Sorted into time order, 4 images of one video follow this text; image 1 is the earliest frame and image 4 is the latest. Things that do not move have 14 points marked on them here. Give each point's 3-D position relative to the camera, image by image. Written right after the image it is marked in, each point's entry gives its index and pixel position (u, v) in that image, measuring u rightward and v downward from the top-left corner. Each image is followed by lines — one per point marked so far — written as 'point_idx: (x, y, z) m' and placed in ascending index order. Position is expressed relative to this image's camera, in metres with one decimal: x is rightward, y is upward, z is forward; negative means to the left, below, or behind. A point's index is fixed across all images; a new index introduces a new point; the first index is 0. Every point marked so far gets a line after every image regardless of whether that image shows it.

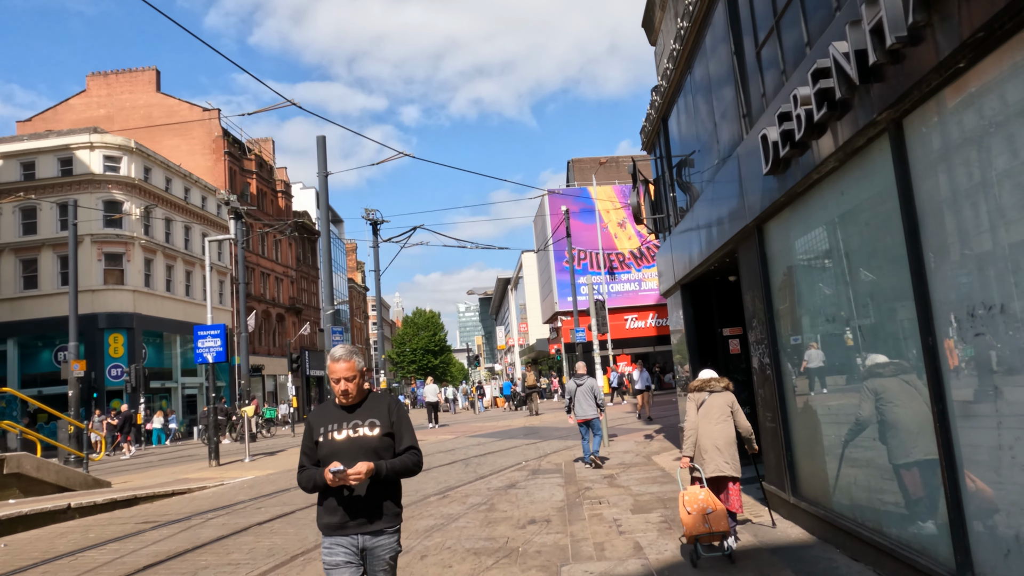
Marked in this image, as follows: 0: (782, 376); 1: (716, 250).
0: (+2.4, -0.8, +7.0) m
1: (+2.4, +0.4, +9.1) m
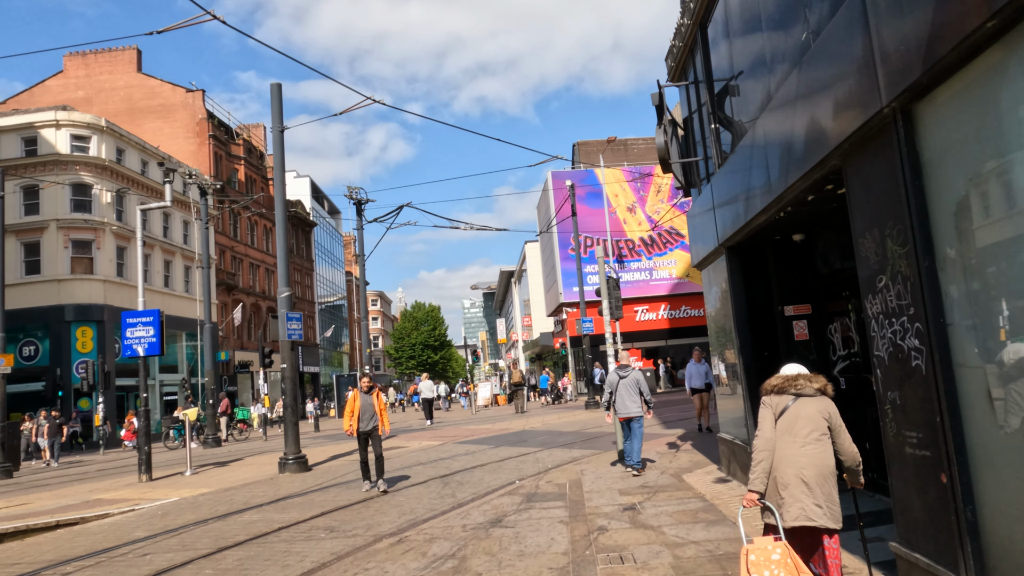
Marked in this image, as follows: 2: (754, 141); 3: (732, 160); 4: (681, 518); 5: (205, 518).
0: (+2.2, -0.4, +4.0) m
1: (+2.2, +0.8, +6.1) m
2: (+2.2, +1.4, +7.2) m
3: (+2.3, +1.3, +8.1) m
4: (+1.6, -2.2, +7.5) m
5: (-3.9, -2.9, +9.7) m
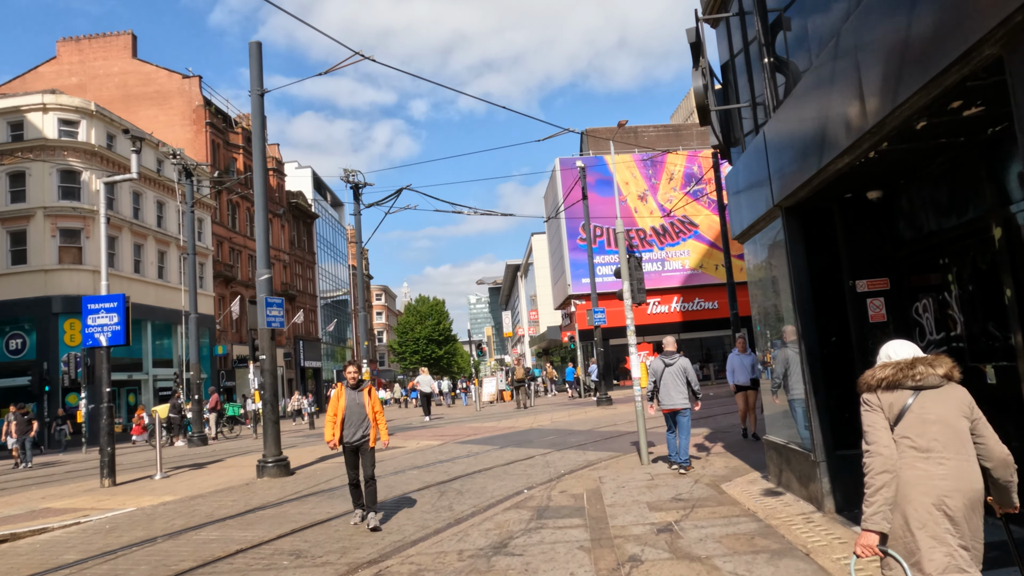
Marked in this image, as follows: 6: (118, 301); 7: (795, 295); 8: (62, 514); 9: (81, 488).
0: (+2.3, -0.2, +2.4) m
1: (+2.3, +1.1, +4.5) m
2: (+2.3, +1.6, +5.6) m
3: (+2.4, +1.6, +6.5) m
4: (+1.7, -2.0, +5.9) m
5: (-3.8, -2.6, +8.2) m
6: (-6.4, -0.2, +12.6) m
7: (+2.5, 0.0, +6.8) m
8: (-5.8, -2.9, +10.0) m
9: (-6.9, -3.2, +12.4) m
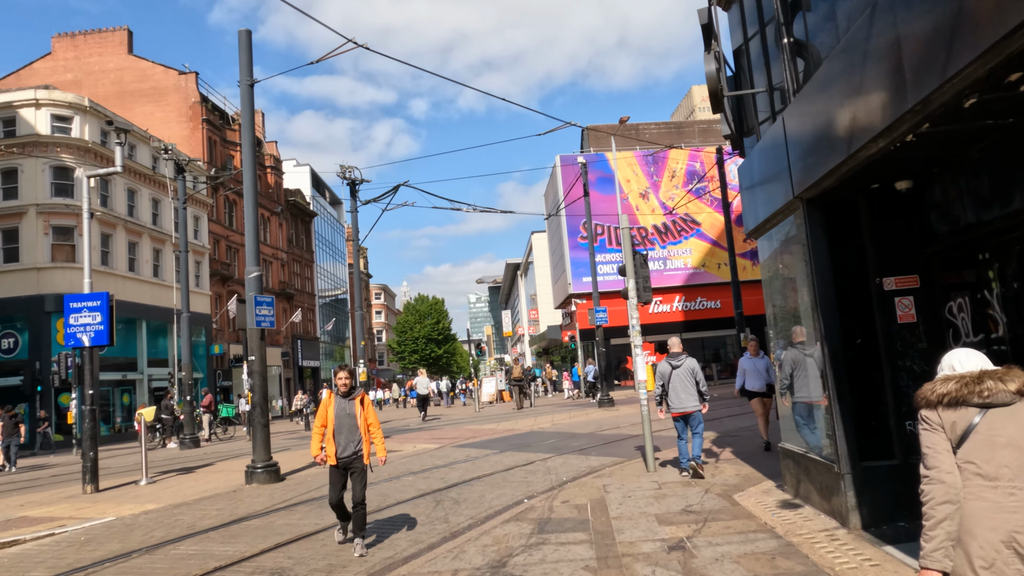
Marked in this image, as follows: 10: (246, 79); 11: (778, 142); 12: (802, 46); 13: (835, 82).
0: (+2.3, -0.2, +1.9) m
1: (+2.3, +1.1, +4.0) m
2: (+2.3, +1.6, +5.1) m
3: (+2.4, +1.6, +6.0) m
4: (+1.7, -1.9, +5.4) m
5: (-3.8, -2.6, +7.7) m
6: (-6.4, -0.2, +12.1) m
7: (+2.5, 0.0, +6.3) m
8: (-5.8, -2.9, +9.5) m
9: (-6.9, -3.2, +11.9) m
10: (-4.3, +3.4, +12.6) m
11: (+2.4, +1.3, +7.0) m
12: (+2.5, +2.1, +6.9) m
13: (+2.4, +1.5, +5.6) m
